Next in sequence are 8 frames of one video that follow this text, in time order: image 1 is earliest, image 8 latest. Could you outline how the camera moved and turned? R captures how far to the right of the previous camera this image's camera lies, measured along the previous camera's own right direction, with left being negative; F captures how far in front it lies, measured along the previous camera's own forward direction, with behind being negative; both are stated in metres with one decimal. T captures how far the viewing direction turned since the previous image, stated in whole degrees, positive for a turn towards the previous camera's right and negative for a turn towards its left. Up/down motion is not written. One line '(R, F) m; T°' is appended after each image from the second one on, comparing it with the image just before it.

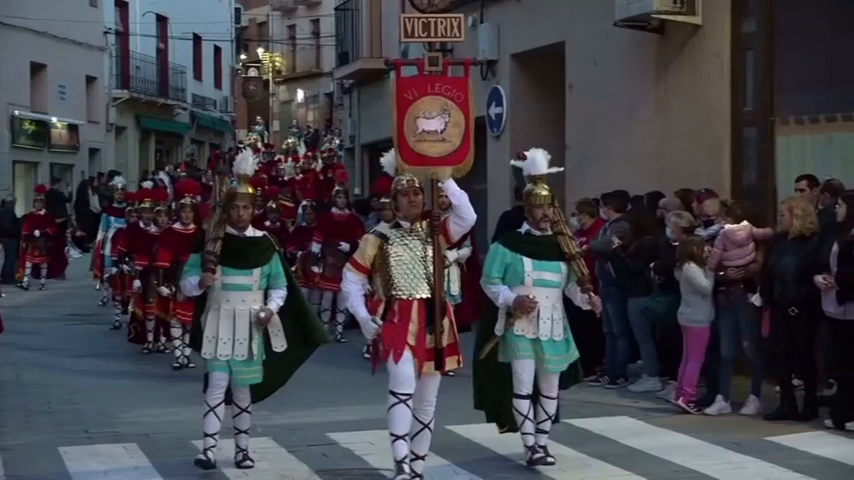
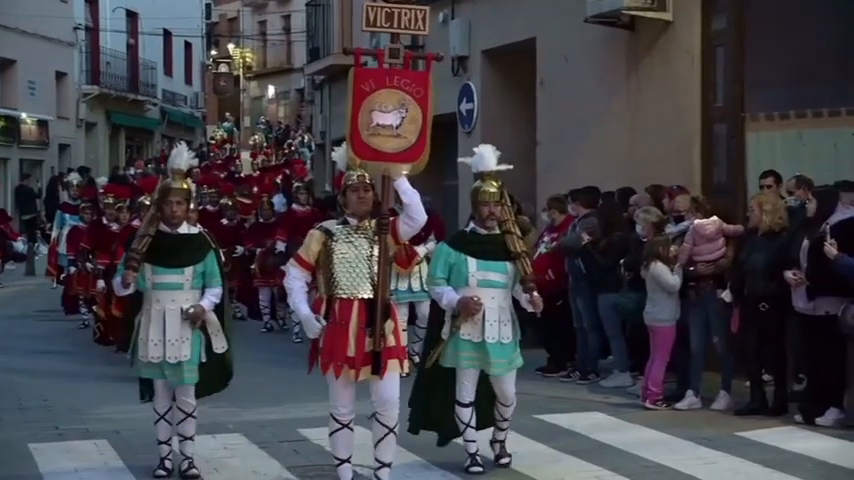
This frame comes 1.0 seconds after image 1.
(+0.3, 0.0) m; 0°
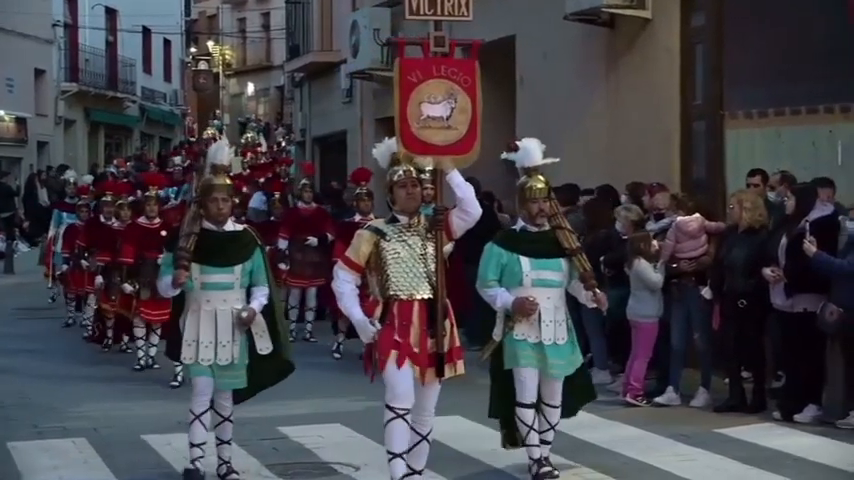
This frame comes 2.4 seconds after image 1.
(0.0, 0.0) m; +1°
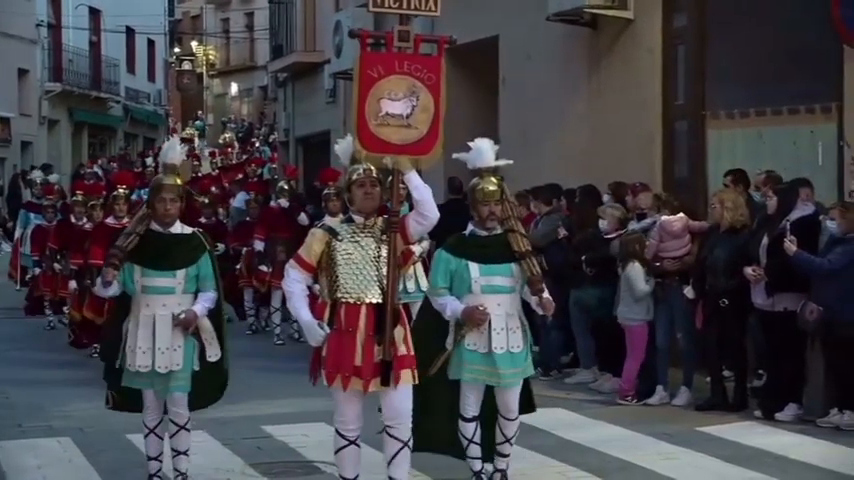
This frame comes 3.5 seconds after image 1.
(0.0, 0.0) m; +1°
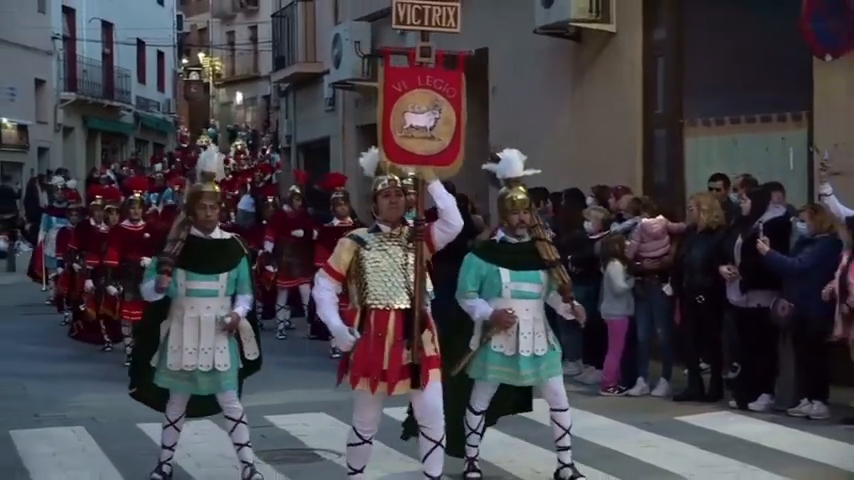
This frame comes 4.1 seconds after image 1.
(0.0, -0.6) m; 0°
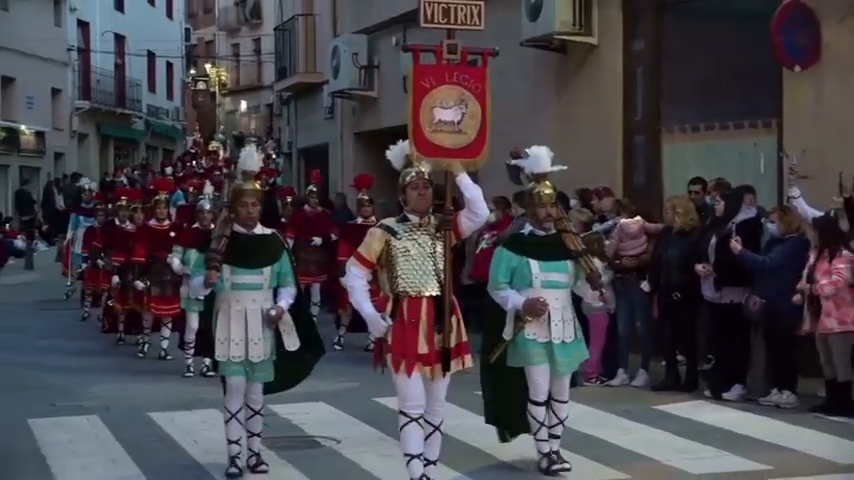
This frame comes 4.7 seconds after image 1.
(+0.1, -0.7) m; 0°
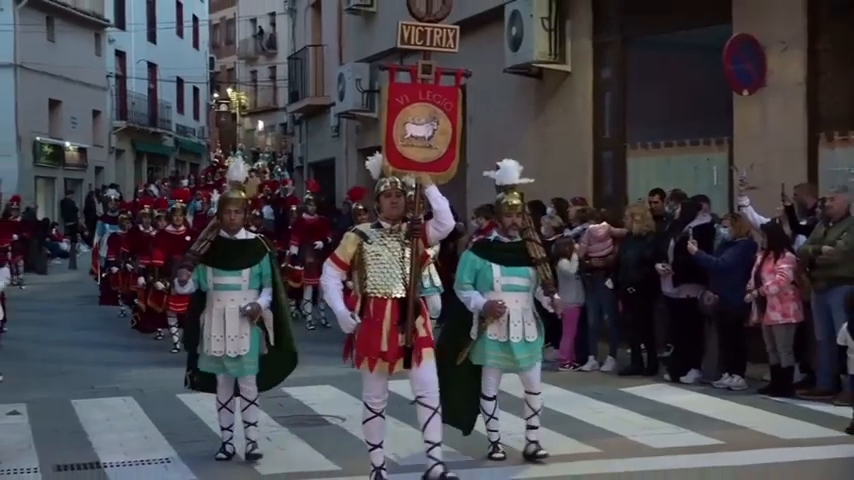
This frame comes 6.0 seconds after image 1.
(+0.1, -1.6) m; 0°
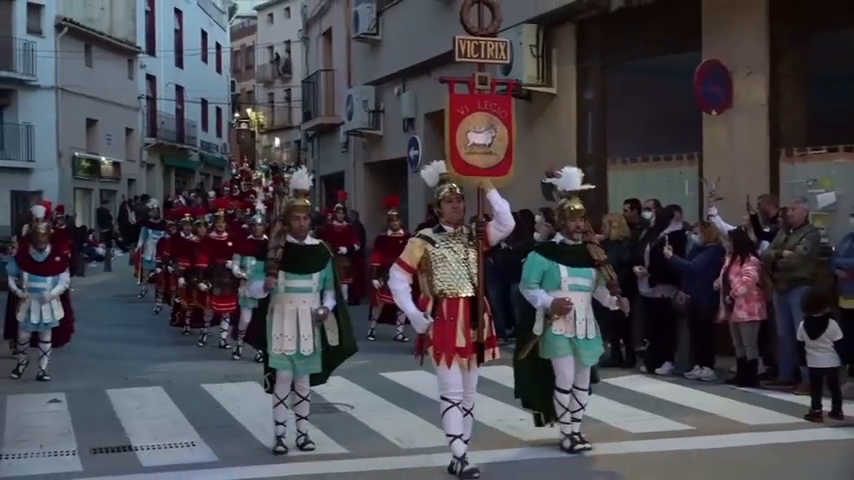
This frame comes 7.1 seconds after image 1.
(+0.1, -1.4) m; -1°
